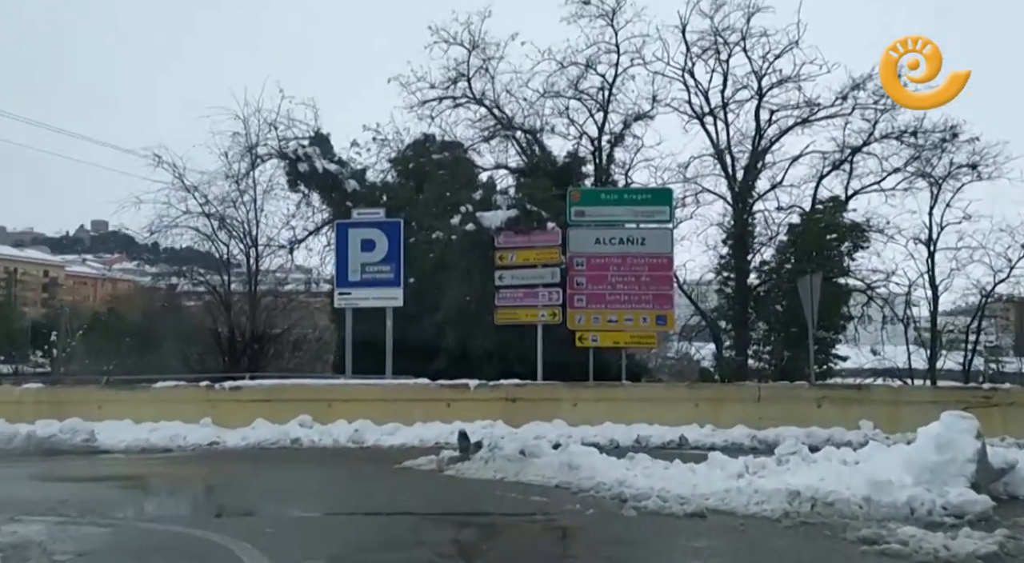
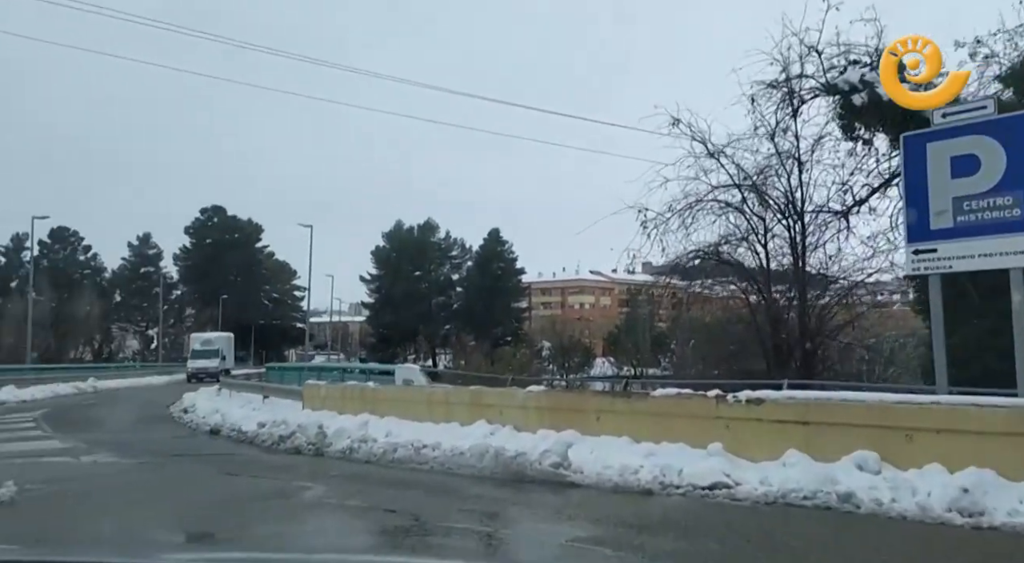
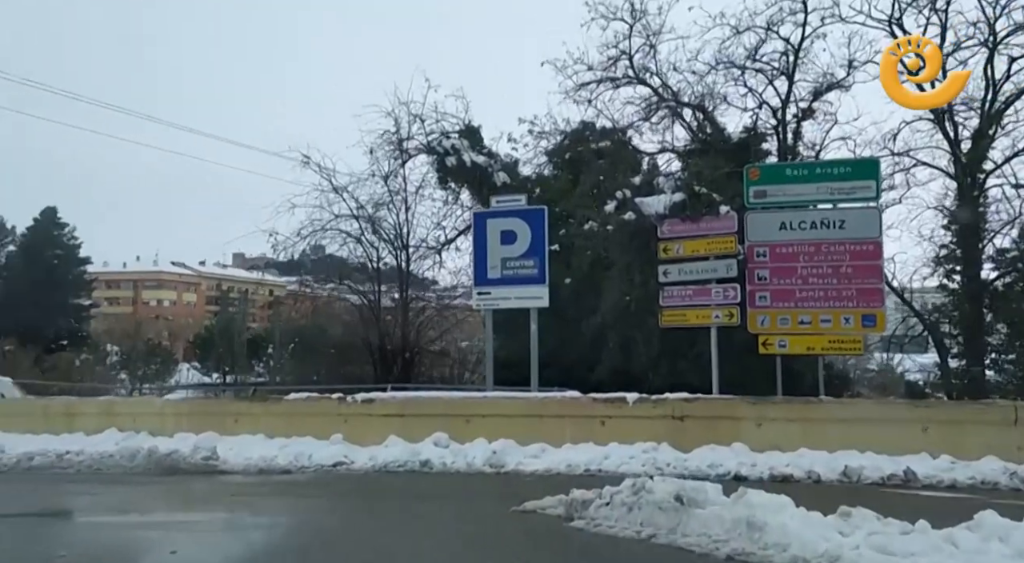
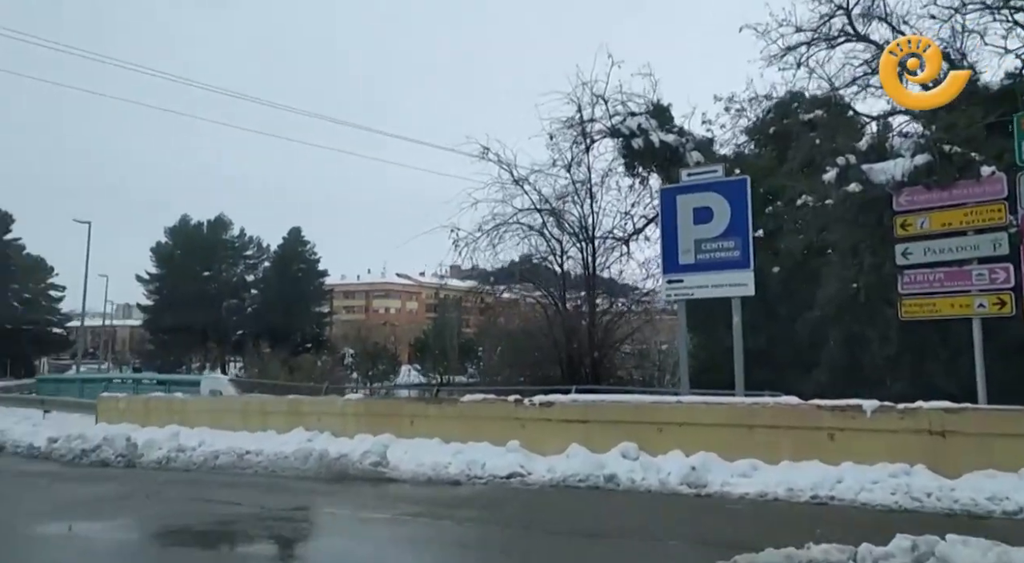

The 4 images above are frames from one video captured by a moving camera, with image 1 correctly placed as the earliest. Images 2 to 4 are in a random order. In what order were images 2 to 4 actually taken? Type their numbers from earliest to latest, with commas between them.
3, 4, 2
